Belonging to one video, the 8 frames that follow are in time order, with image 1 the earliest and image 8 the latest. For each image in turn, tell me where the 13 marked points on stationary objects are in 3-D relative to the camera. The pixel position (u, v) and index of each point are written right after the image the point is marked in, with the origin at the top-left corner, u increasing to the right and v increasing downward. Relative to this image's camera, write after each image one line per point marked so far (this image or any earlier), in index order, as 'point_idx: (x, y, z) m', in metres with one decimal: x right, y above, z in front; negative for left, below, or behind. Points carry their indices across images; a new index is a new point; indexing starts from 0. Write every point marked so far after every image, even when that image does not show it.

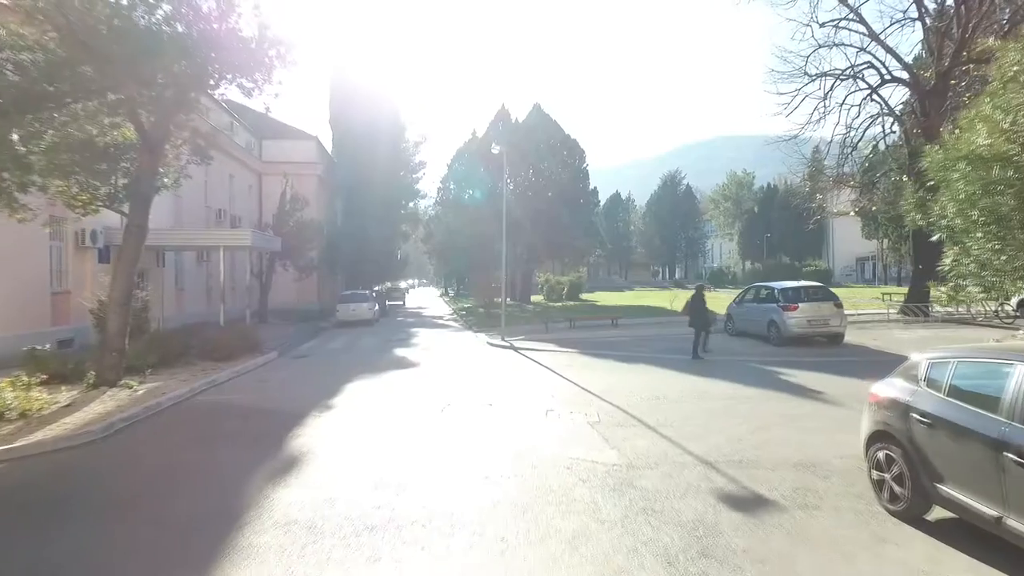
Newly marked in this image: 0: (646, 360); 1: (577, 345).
0: (+3.6, -1.9, +16.5) m
1: (+2.1, -1.8, +19.5) m
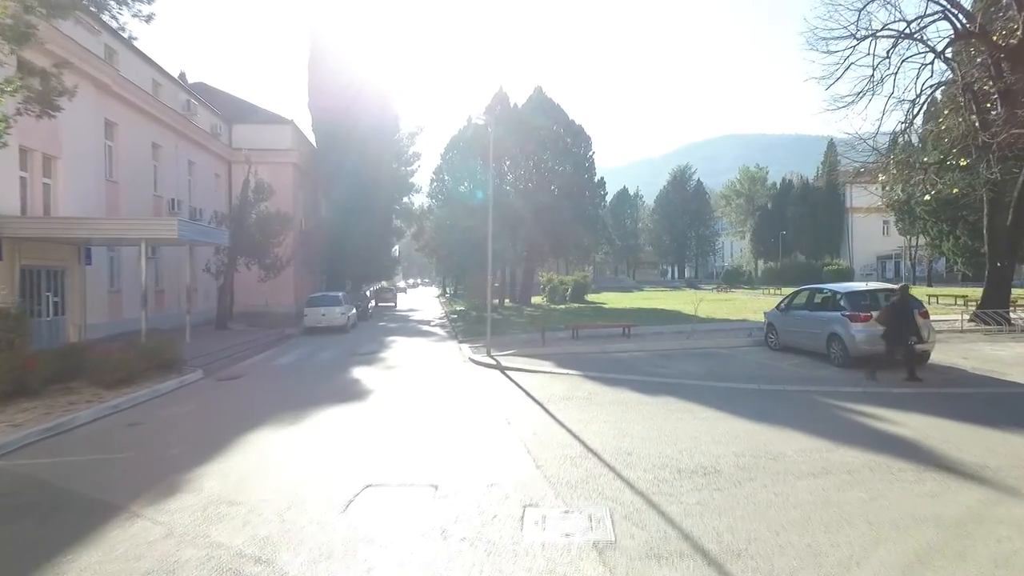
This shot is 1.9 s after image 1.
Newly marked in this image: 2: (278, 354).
0: (+3.2, -2.0, +12.3) m
1: (+1.7, -1.9, +15.4) m
2: (-7.5, -2.2, +19.8) m
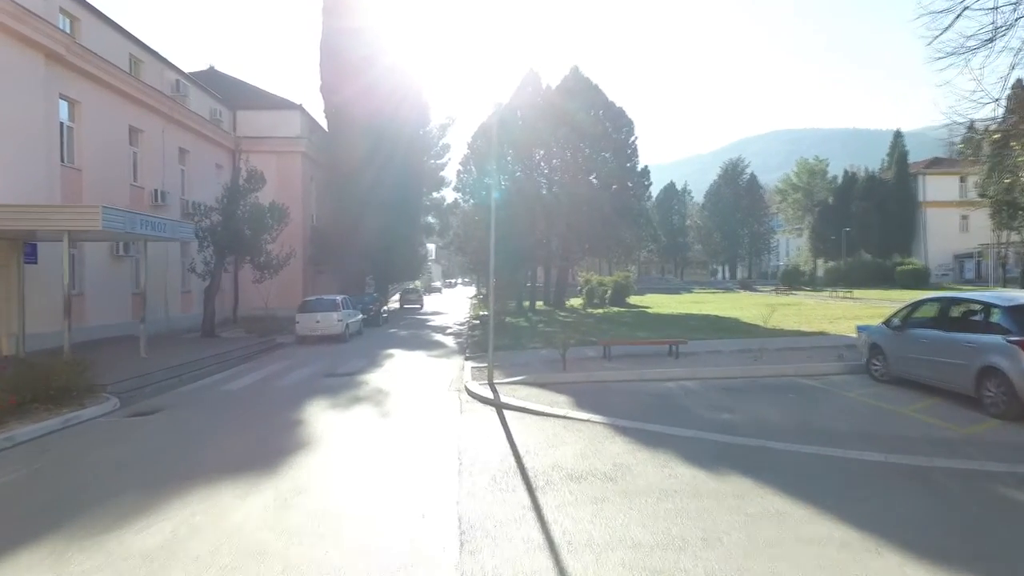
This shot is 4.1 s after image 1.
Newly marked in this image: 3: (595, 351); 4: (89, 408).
0: (+3.0, -2.2, +7.9) m
1: (+1.8, -2.1, +11.1) m
2: (-7.2, -2.3, +16.2) m
3: (+2.2, -1.7, +16.7) m
4: (-7.9, -2.2, +11.6) m
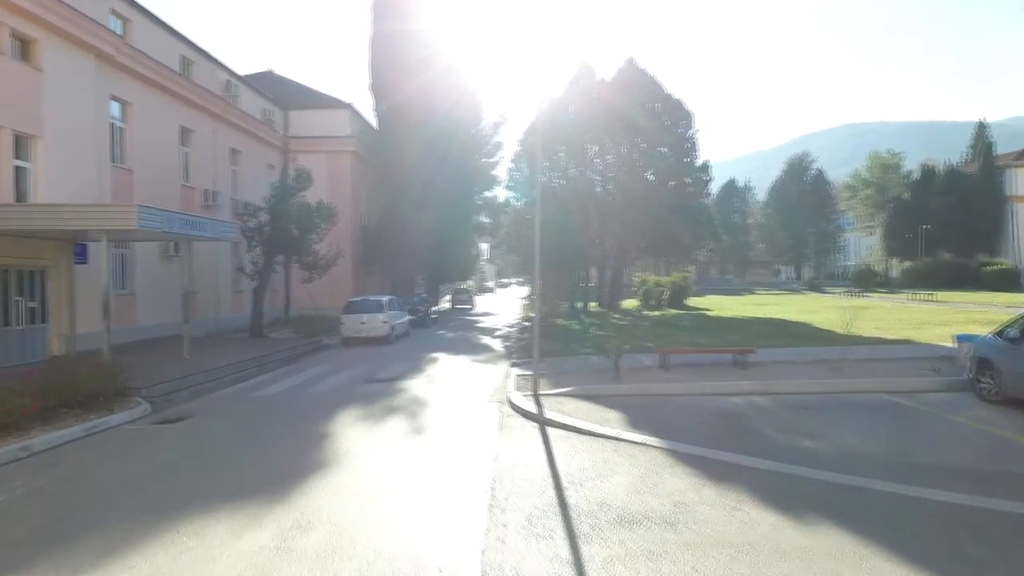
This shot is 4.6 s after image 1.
0: (+3.4, -2.2, +6.5) m
1: (+2.5, -2.1, +9.8) m
2: (-6.0, -2.3, +15.6) m
3: (+3.4, -1.8, +15.3) m
4: (-7.1, -2.3, +11.1) m
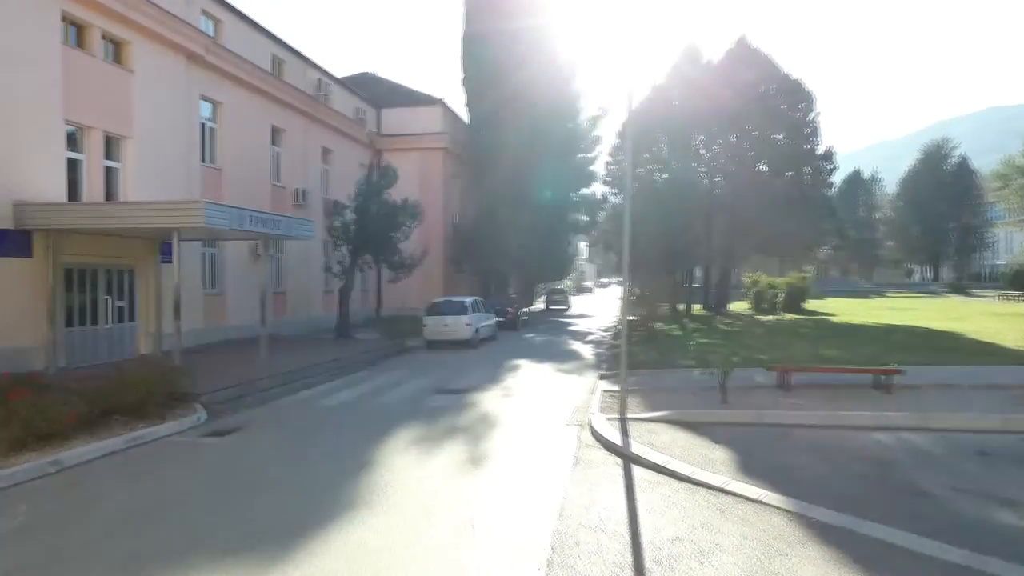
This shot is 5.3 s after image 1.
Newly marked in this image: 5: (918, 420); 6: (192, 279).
0: (+3.8, -2.3, +4.1) m
1: (+3.4, -2.2, +7.5) m
2: (-3.9, -2.3, +14.7) m
3: (+5.3, -1.8, +12.9) m
4: (-5.8, -2.3, +10.4) m
5: (+6.1, -2.0, +9.3) m
6: (-10.0, +0.3, +19.3) m
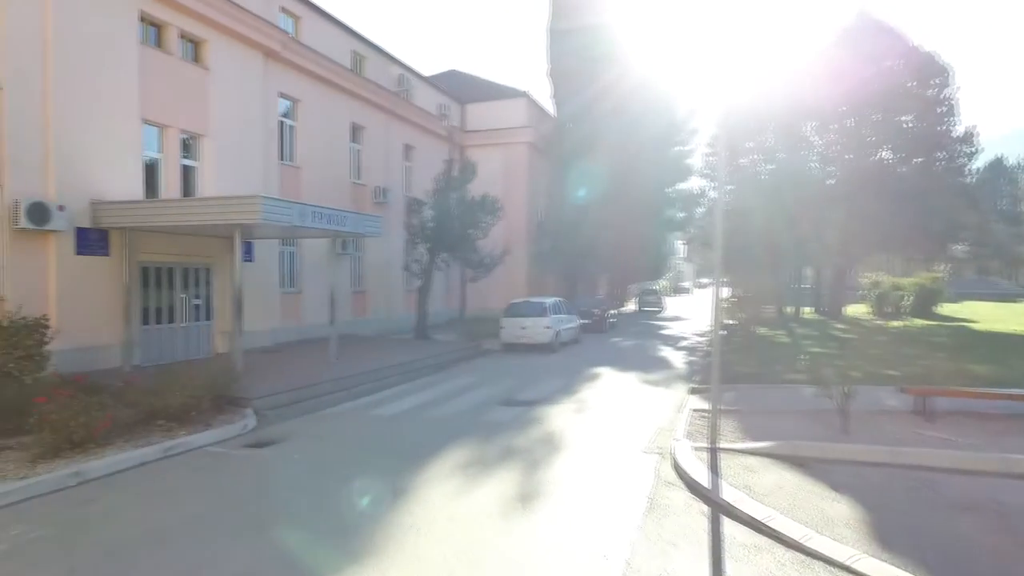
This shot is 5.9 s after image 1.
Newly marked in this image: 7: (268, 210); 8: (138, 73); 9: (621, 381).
0: (+3.8, -2.3, +2.1) m
1: (+3.9, -2.2, +5.5) m
2: (-2.3, -2.3, +13.7) m
3: (+6.6, -1.9, +10.5) m
4: (-4.7, -2.3, +9.8) m
5: (+6.8, -2.0, +6.9) m
6: (-7.5, +0.3, +19.2) m
7: (-5.2, +1.7, +13.3) m
8: (-9.1, +5.2, +15.0) m
9: (+2.7, -2.3, +15.2) m
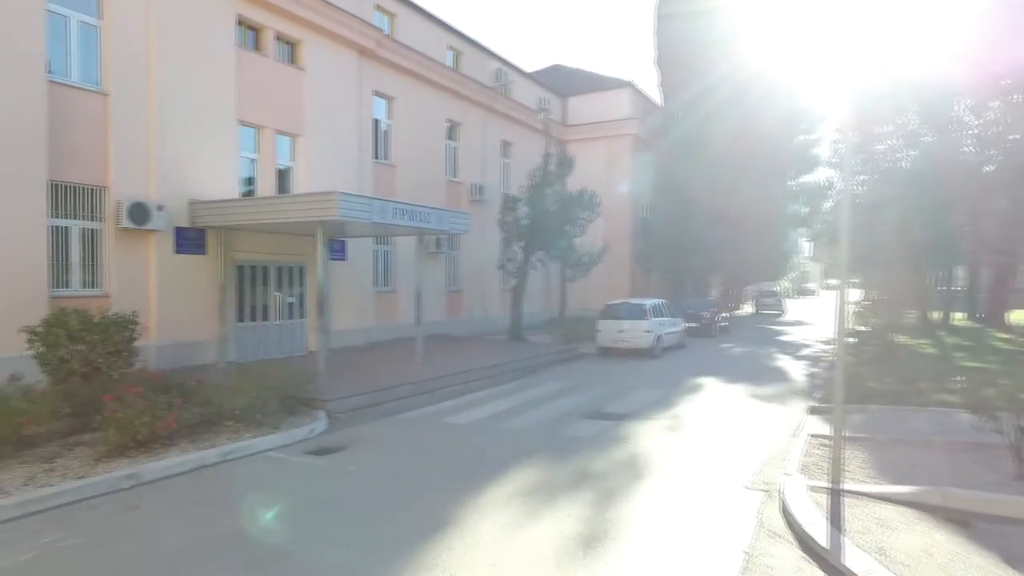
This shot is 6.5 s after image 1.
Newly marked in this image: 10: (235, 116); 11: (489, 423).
0: (+3.4, -2.3, +0.4) m
1: (+4.2, -2.2, +3.7) m
2: (-0.5, -2.3, +12.9) m
3: (+7.7, -1.9, +8.1) m
4: (-3.6, -2.2, +9.4) m
5: (+7.3, -2.1, +4.5) m
6: (-4.6, +0.4, +19.2) m
7: (-3.4, +1.7, +13.0) m
8: (-6.9, +5.3, +15.3) m
9: (+4.7, -2.3, +13.4) m
10: (-6.9, +4.3, +15.3) m
11: (-0.3, -2.3, +10.6) m
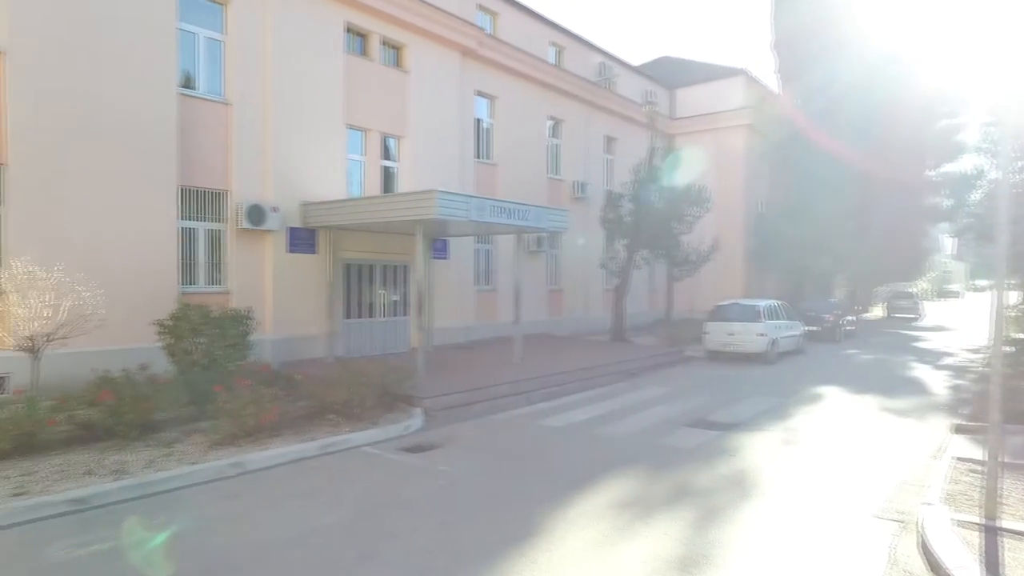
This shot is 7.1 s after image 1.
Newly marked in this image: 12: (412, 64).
0: (+3.2, -2.3, -0.5) m
1: (+4.5, -2.2, +2.6) m
2: (+1.5, -2.3, +12.4) m
3: (+8.7, -1.9, +6.4) m
4: (-2.1, -2.2, +9.6) m
5: (+7.7, -2.1, +2.9) m
6: (-1.5, +0.4, +19.4) m
7: (-1.4, +1.7, +13.0) m
8: (-4.3, +5.3, +15.9) m
9: (+6.7, -2.3, +12.1) m
10: (-4.3, +4.3, +15.9) m
11: (+1.2, -2.3, +10.1) m
12: (-2.8, +6.4, +17.7) m
